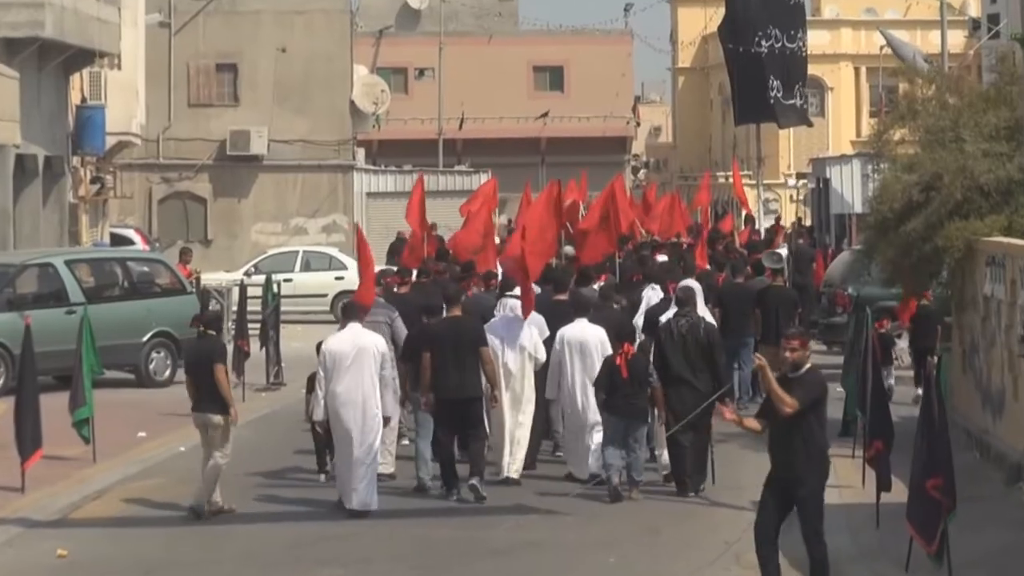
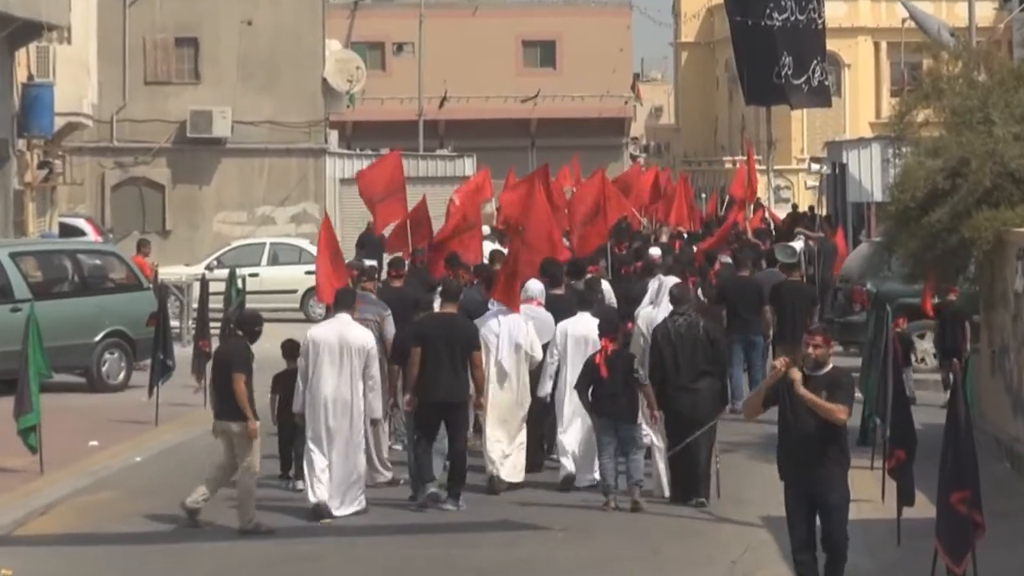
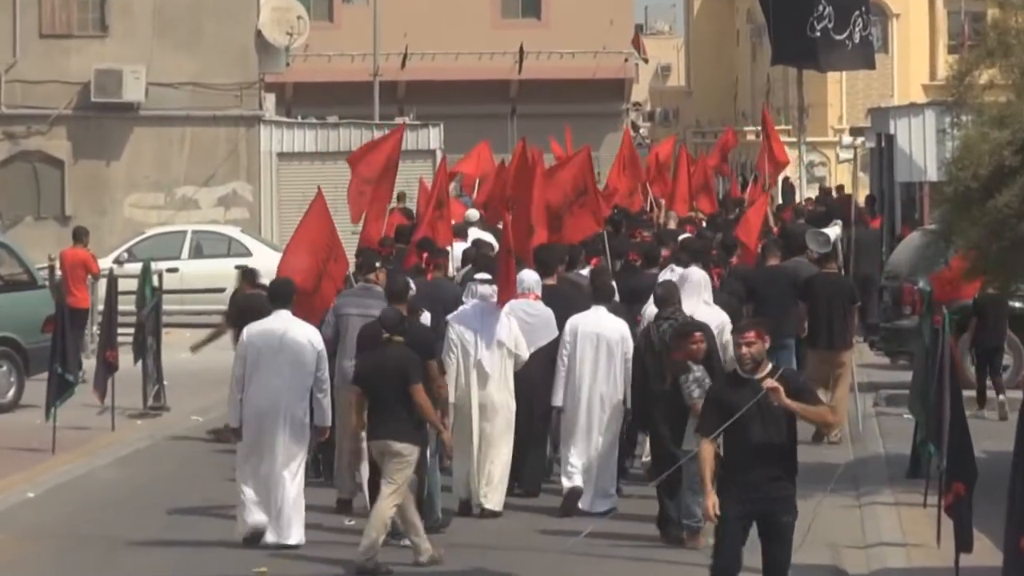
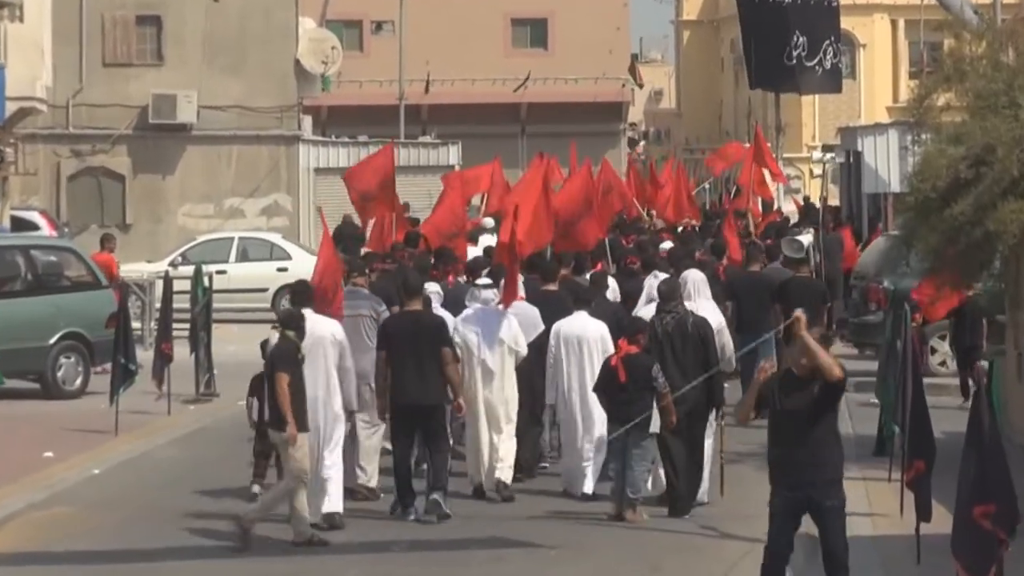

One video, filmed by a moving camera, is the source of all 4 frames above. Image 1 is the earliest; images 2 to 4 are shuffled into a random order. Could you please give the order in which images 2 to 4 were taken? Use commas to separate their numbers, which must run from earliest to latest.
2, 4, 3
